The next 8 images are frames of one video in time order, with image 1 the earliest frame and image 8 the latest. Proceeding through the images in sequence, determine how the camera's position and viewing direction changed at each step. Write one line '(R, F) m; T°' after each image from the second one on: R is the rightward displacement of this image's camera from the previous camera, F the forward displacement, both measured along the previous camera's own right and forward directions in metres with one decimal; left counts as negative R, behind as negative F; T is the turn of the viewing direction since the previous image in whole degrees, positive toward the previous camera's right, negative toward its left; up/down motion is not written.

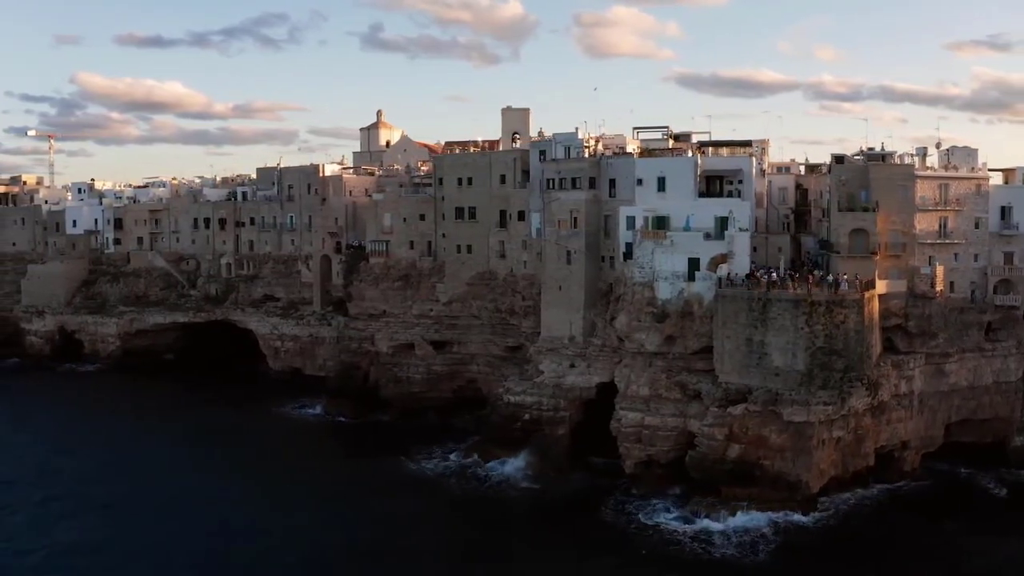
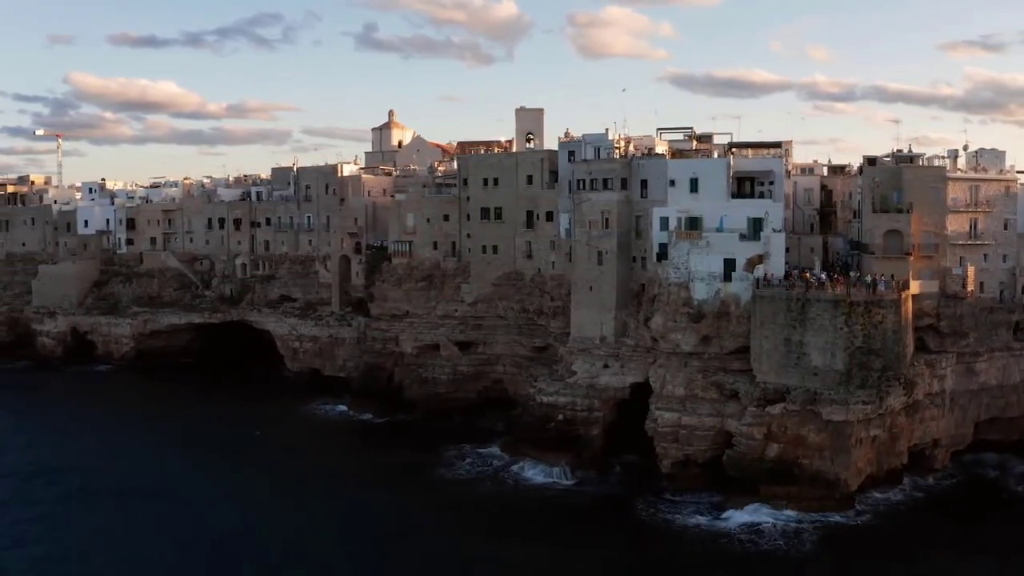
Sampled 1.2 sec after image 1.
(-1.5, 0.0) m; 0°
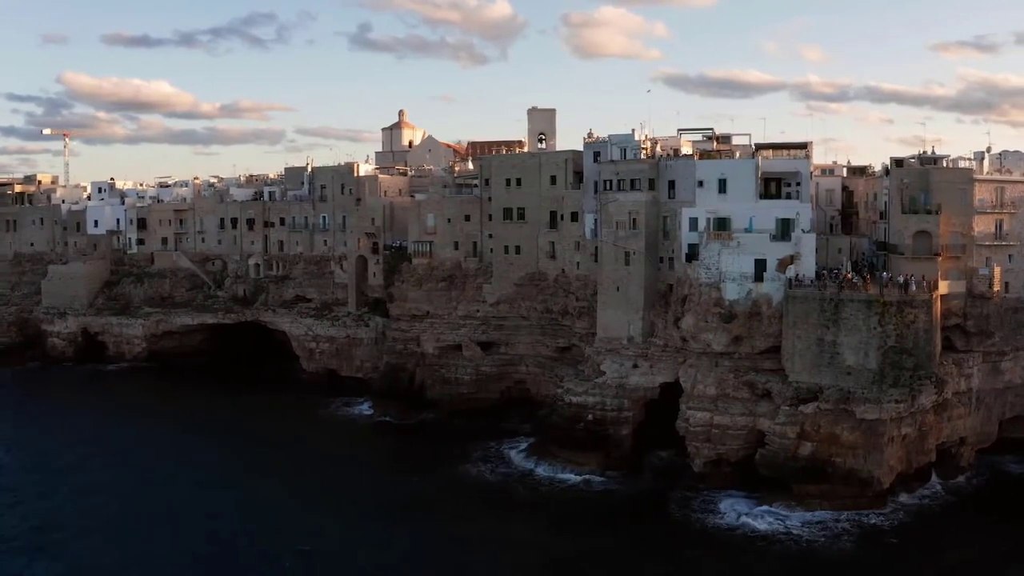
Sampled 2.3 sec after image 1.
(-1.4, 0.0) m; 0°
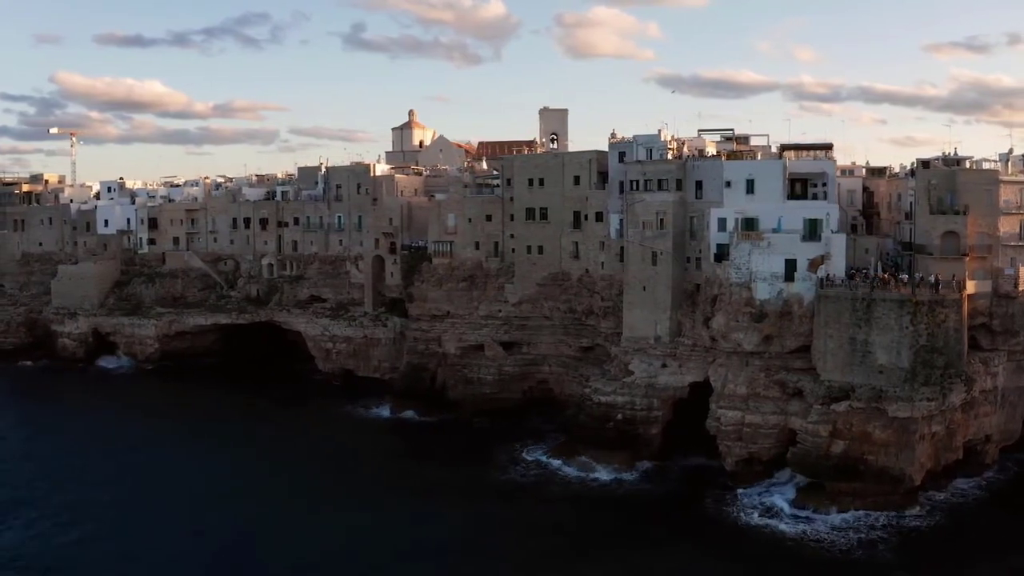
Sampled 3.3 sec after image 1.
(-1.4, -0.1) m; 0°
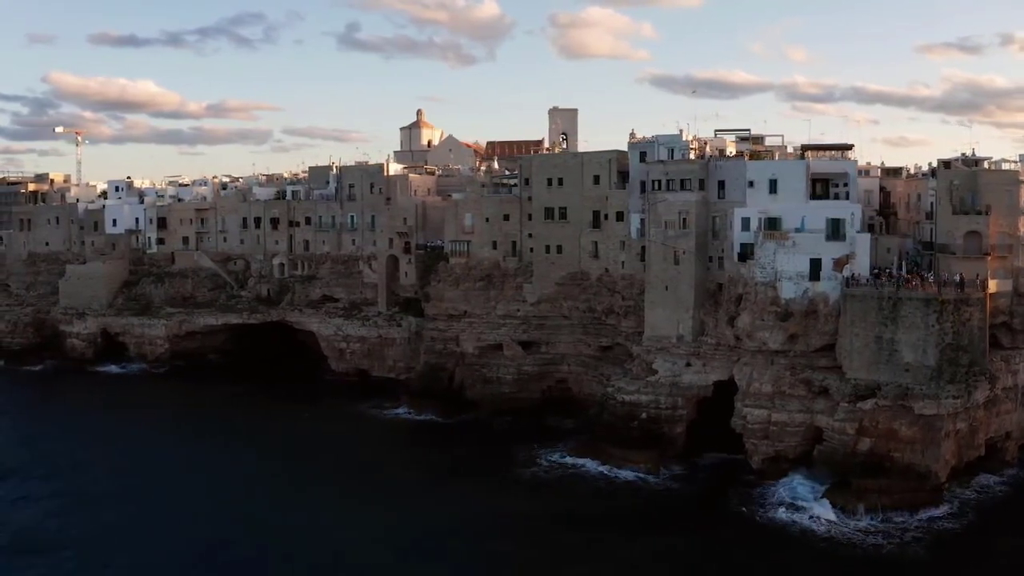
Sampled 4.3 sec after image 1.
(-1.2, -0.1) m; 0°
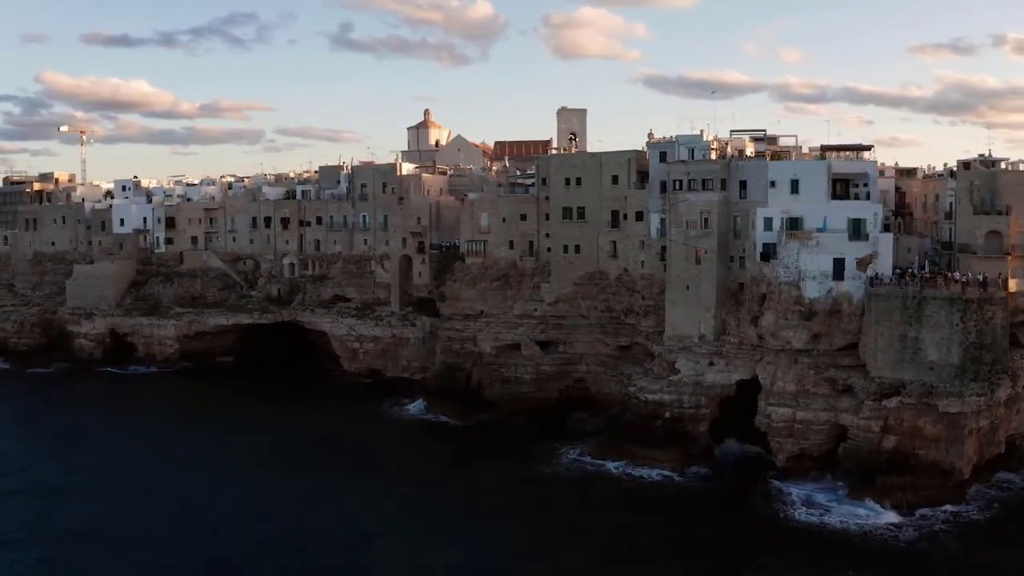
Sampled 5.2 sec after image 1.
(-1.2, -0.1) m; 0°
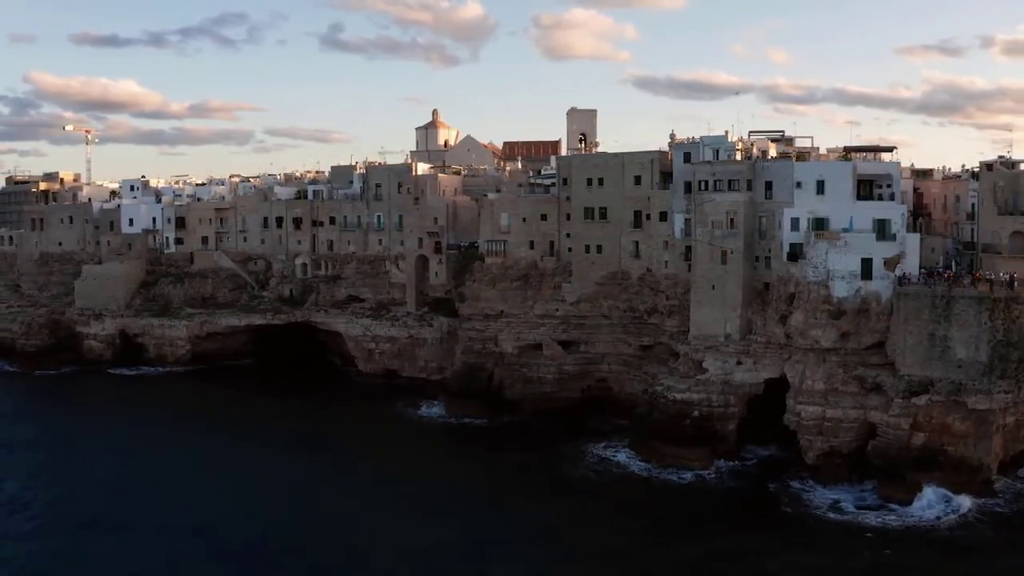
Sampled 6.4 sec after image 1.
(-1.6, -0.2) m; +1°
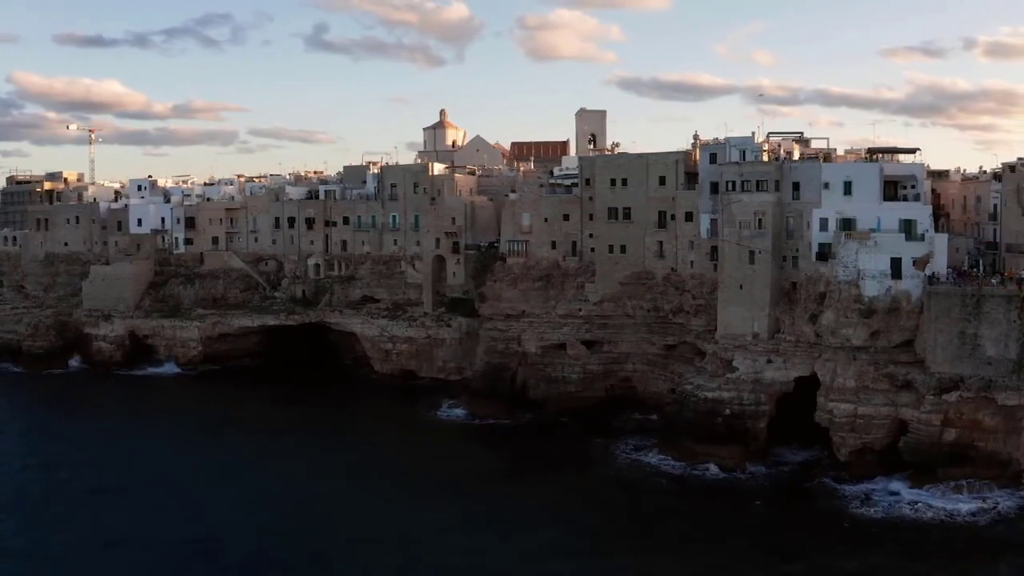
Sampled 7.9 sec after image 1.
(-1.9, -0.3) m; +1°
